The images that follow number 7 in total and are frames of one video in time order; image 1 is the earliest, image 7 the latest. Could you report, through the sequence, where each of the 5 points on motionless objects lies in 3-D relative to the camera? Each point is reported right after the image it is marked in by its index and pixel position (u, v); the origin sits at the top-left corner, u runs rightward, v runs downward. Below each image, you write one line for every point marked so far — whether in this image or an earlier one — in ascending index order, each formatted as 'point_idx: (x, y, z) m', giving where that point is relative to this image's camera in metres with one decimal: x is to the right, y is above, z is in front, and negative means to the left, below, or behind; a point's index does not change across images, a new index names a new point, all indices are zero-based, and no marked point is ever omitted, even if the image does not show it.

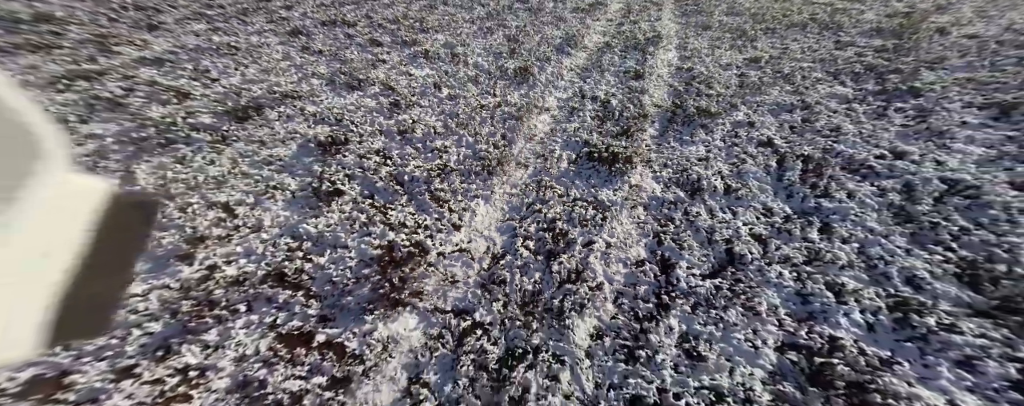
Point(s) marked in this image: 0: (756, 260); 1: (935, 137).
0: (+3.1, -0.5, +3.8) m
1: (+6.5, +1.0, +4.6) m
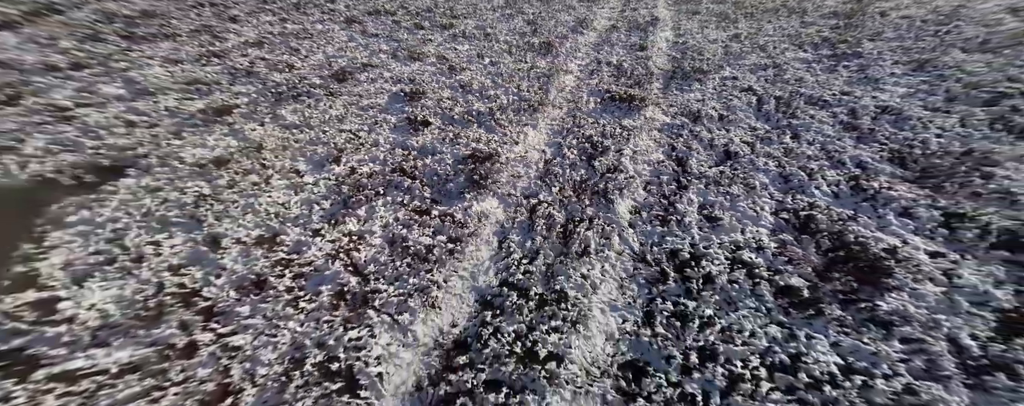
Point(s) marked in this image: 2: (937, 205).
0: (+4.0, +0.9, +5.1) m
1: (+7.3, +2.5, +6.1) m
2: (+5.5, 0.0, +3.9) m
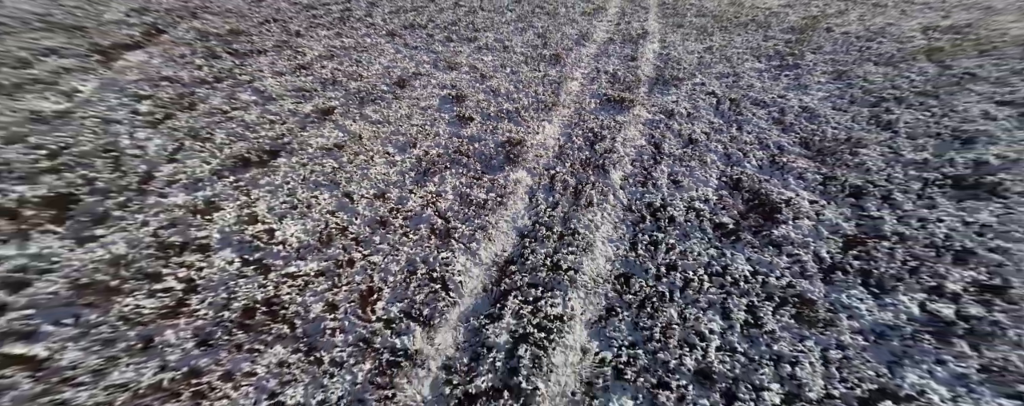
0: (+4.5, +1.5, +7.1) m
1: (+7.8, +3.1, +8.0) m
2: (+6.0, +0.6, +5.8) m
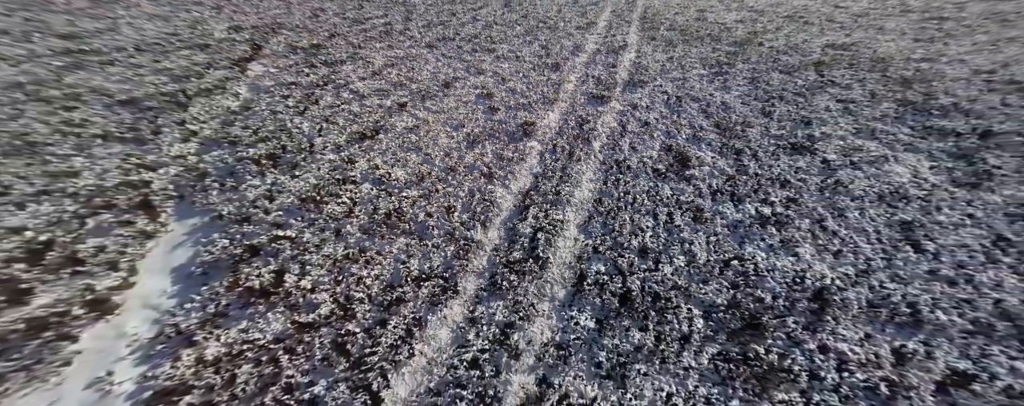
0: (+5.1, +2.8, +10.5) m
1: (+8.3, +4.4, +11.4) m
2: (+6.6, +1.9, +9.3) m
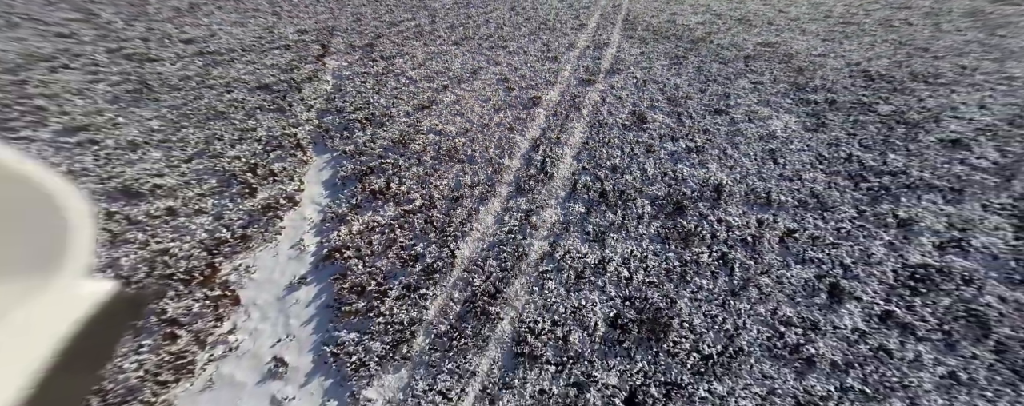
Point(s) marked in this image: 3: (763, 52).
0: (+5.6, +5.0, +14.6) m
1: (+8.8, +6.7, +15.6) m
2: (+7.2, +4.1, +13.4) m
3: (+13.6, +8.2, +16.5) m
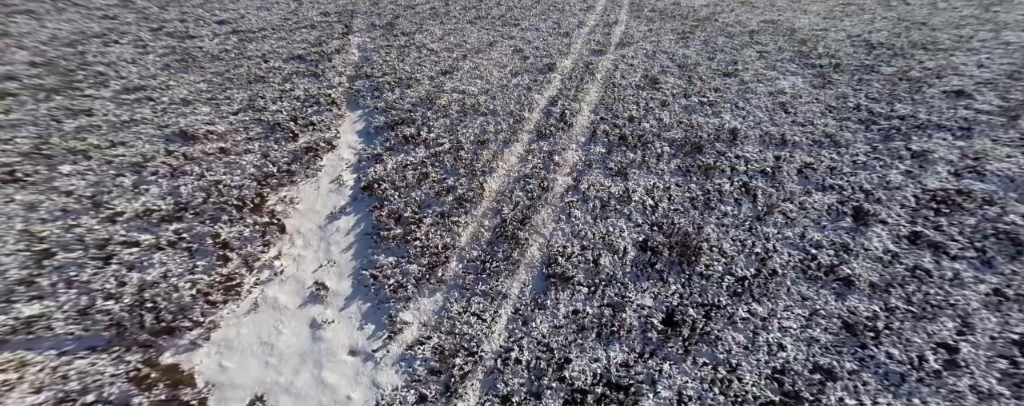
0: (+6.6, +6.8, +15.3) m
1: (+9.8, +8.4, +16.4) m
2: (+8.1, +6.0, +14.1) m
3: (+14.6, +9.9, +17.3) m
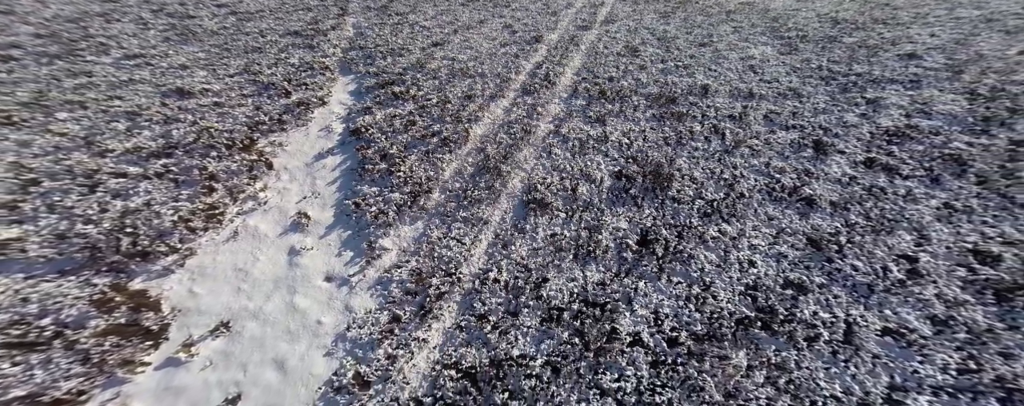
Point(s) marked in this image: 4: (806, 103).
0: (+5.8, +8.4, +16.3) m
1: (+9.0, +10.0, +17.5) m
2: (+7.4, +7.6, +15.1) m
3: (+13.8, +11.4, +18.7) m
4: (+10.6, +3.6, +11.0) m
